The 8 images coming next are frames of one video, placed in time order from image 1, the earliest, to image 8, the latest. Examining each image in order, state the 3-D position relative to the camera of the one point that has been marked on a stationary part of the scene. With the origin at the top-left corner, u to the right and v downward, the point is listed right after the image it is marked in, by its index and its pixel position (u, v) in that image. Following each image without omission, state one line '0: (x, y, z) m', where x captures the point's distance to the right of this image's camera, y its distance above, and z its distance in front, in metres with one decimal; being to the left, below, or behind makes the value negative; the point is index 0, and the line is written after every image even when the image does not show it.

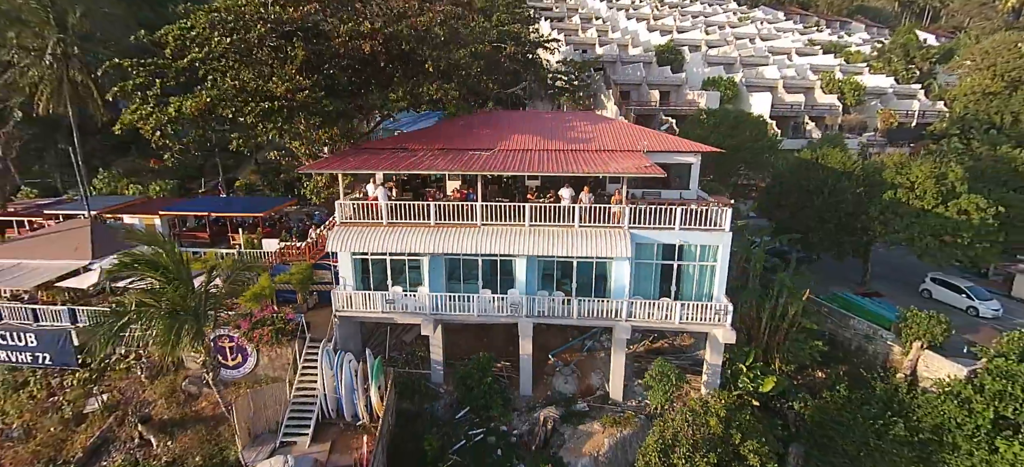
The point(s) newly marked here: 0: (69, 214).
0: (-16.1, +0.7, +17.0) m
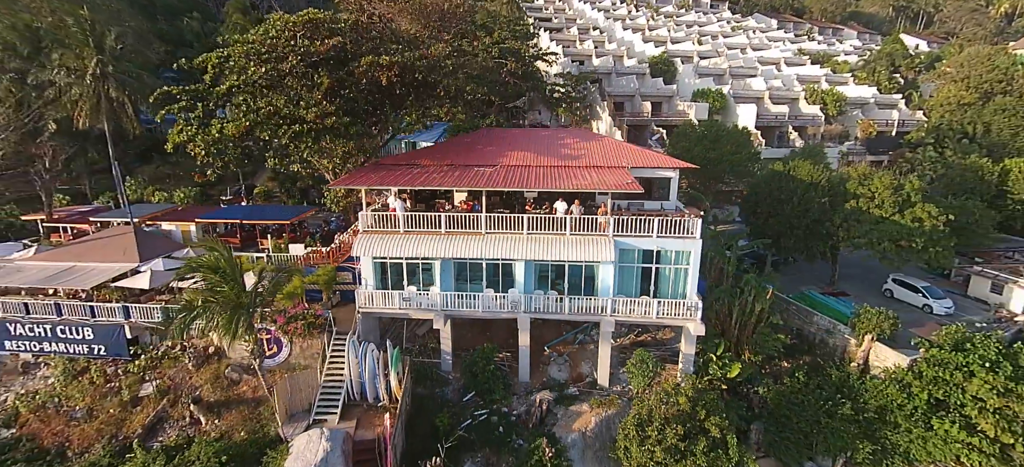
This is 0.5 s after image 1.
0: (-16.1, +0.5, +18.7) m
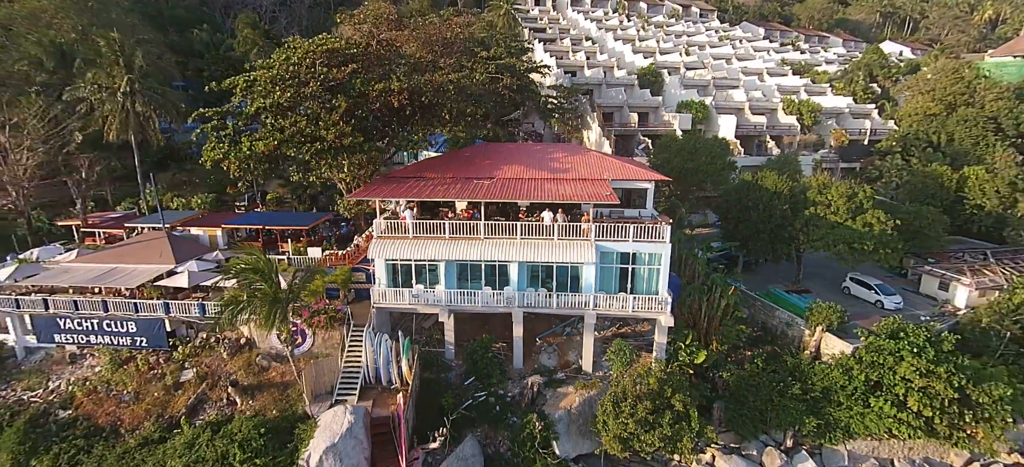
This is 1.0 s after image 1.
0: (-16.3, +0.3, +20.5) m
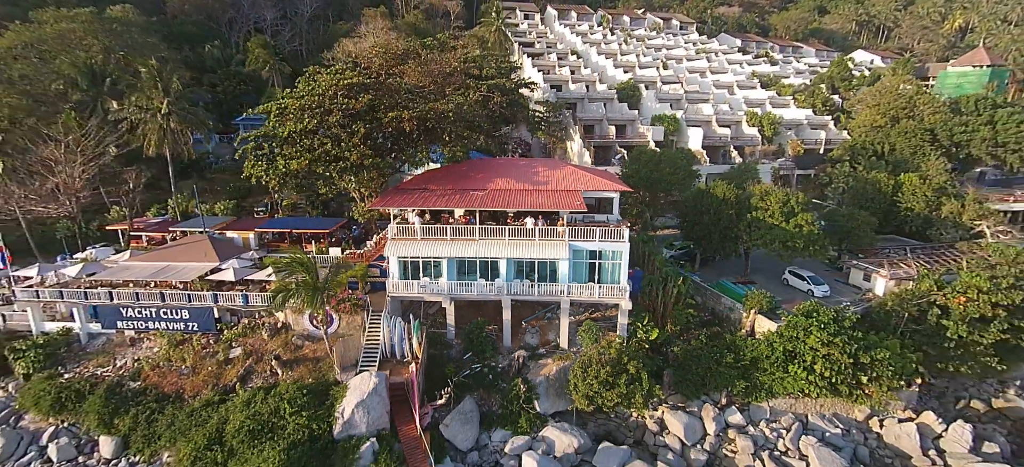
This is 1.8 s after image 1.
0: (-16.8, +0.2, +23.7) m
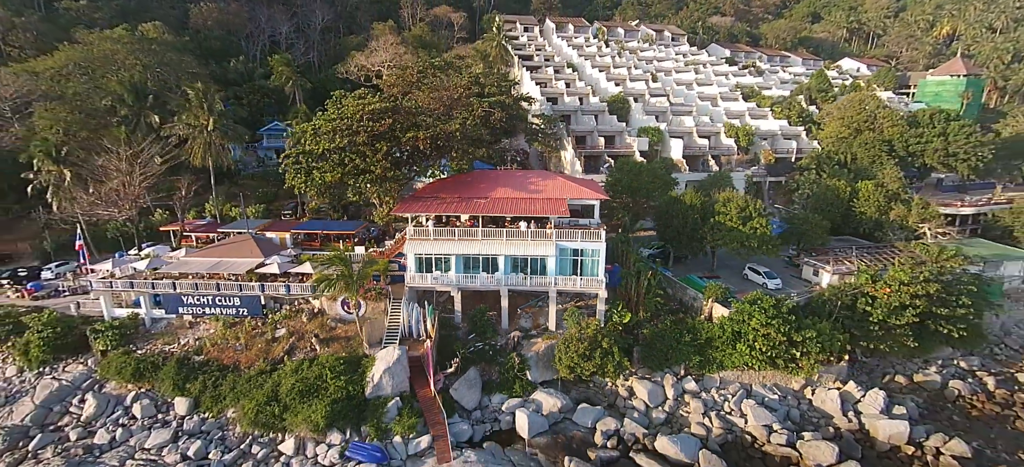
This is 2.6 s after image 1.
0: (-16.9, +0.1, +27.5) m
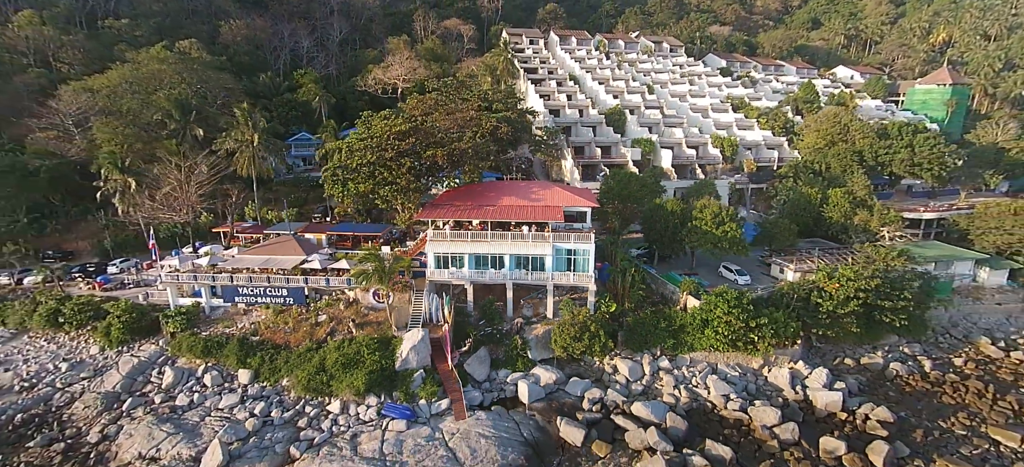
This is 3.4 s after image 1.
0: (-16.6, +0.1, +31.9) m
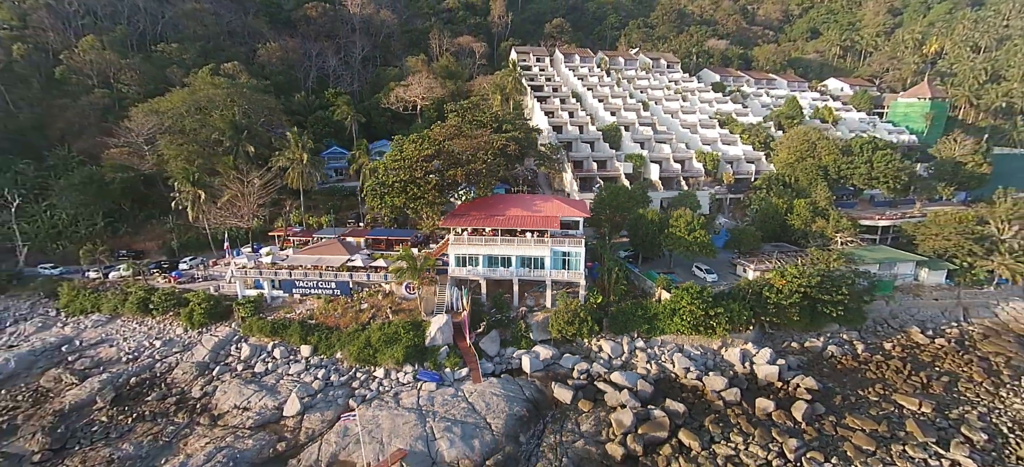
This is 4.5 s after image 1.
0: (-16.1, -0.2, +38.4) m
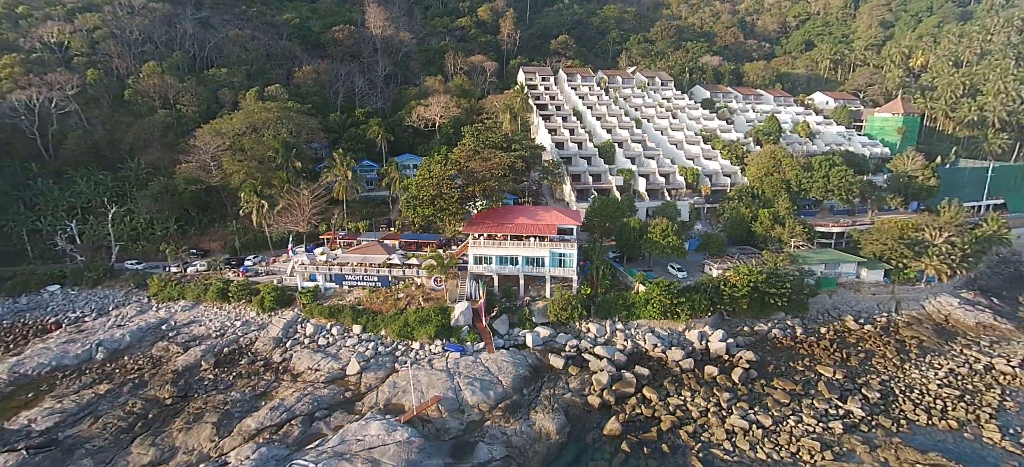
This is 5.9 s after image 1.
0: (-15.4, -0.5, +46.9) m
